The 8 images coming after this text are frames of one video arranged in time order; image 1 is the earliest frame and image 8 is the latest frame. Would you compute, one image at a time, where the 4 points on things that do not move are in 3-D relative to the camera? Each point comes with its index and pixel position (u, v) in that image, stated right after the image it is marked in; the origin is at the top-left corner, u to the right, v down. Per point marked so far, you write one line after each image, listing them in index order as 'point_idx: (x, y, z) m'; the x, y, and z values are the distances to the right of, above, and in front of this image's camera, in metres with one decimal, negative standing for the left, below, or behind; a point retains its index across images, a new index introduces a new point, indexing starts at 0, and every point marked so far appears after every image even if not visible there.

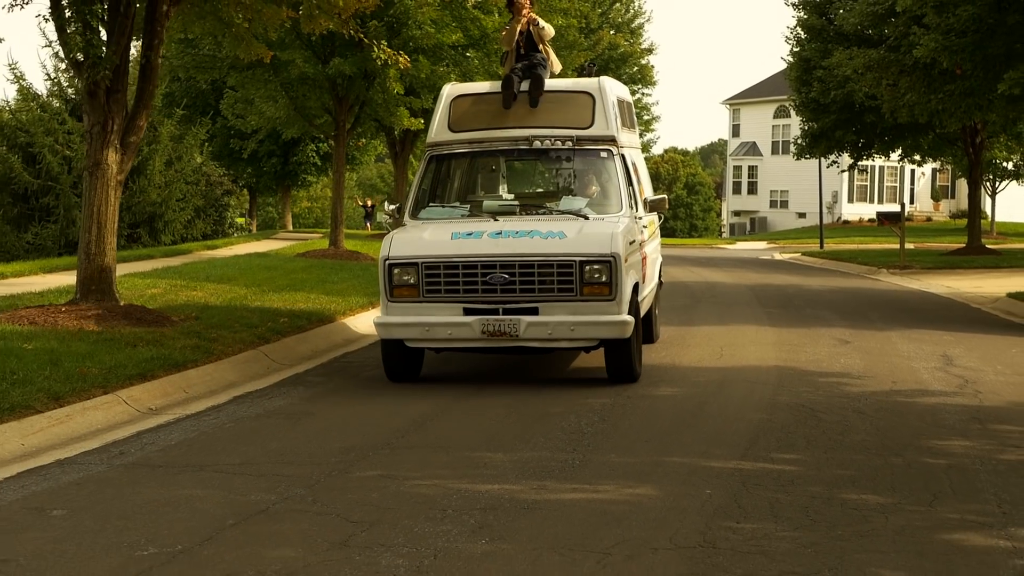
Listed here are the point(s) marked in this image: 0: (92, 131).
0: (-3.3, +1.2, +11.5) m
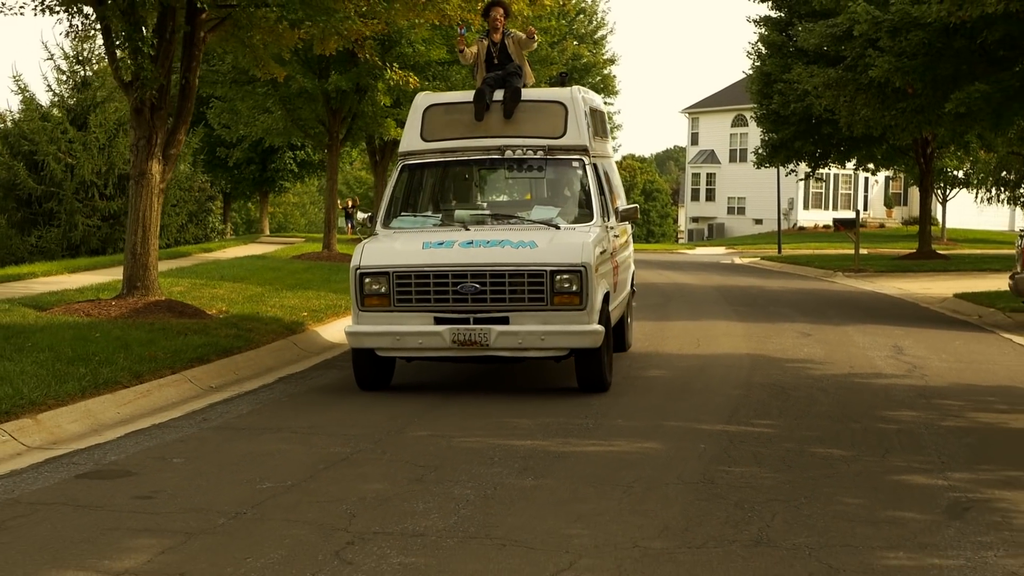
0: (-3.3, +1.3, +12.8) m
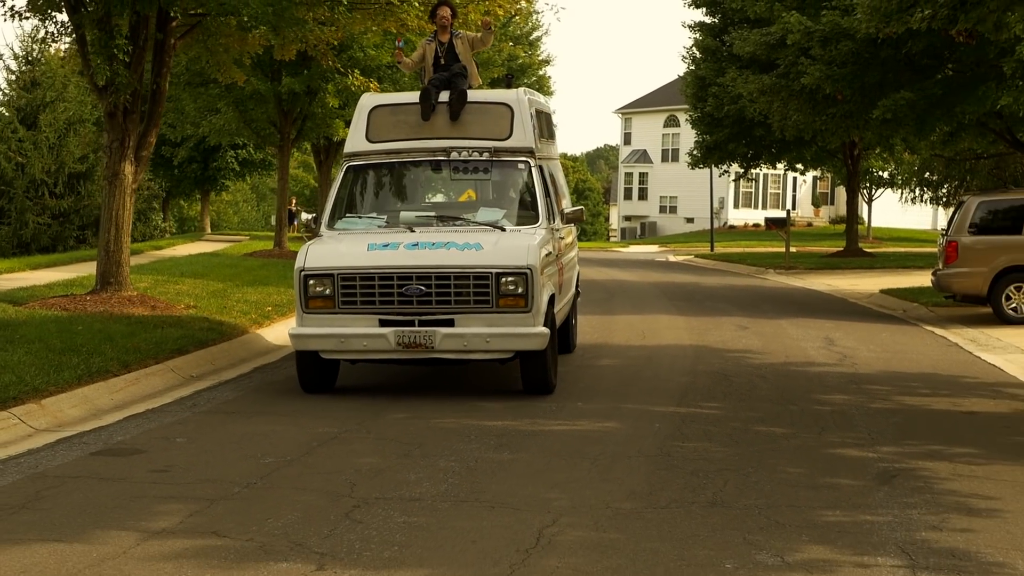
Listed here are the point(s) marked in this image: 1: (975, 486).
0: (-3.7, +1.3, +13.4) m
1: (+2.3, -1.0, +7.2) m
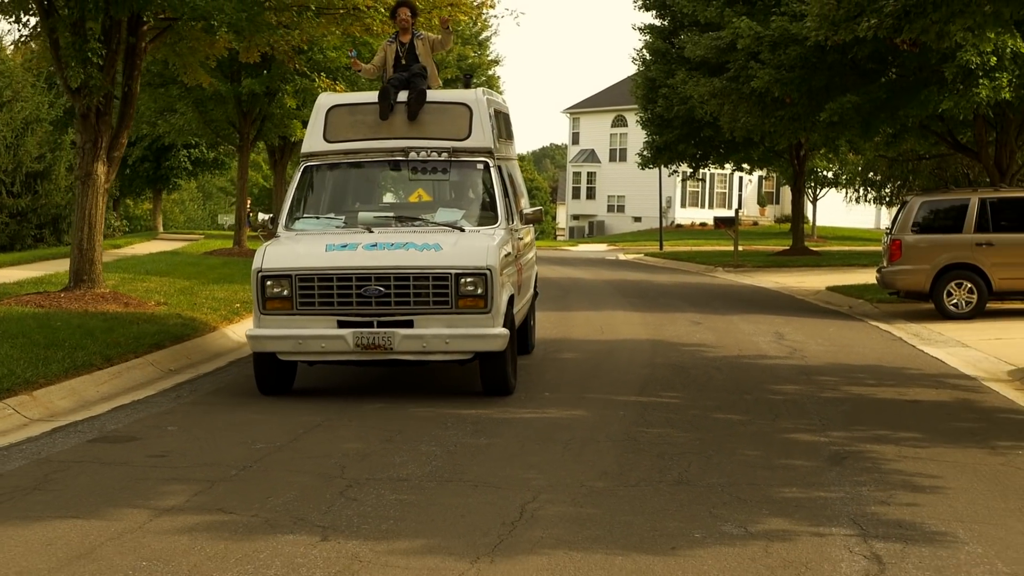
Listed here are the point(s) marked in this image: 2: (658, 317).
0: (-4.0, +1.3, +13.7) m
1: (+2.2, -0.9, +7.8) m
2: (+1.6, -0.3, +16.3) m
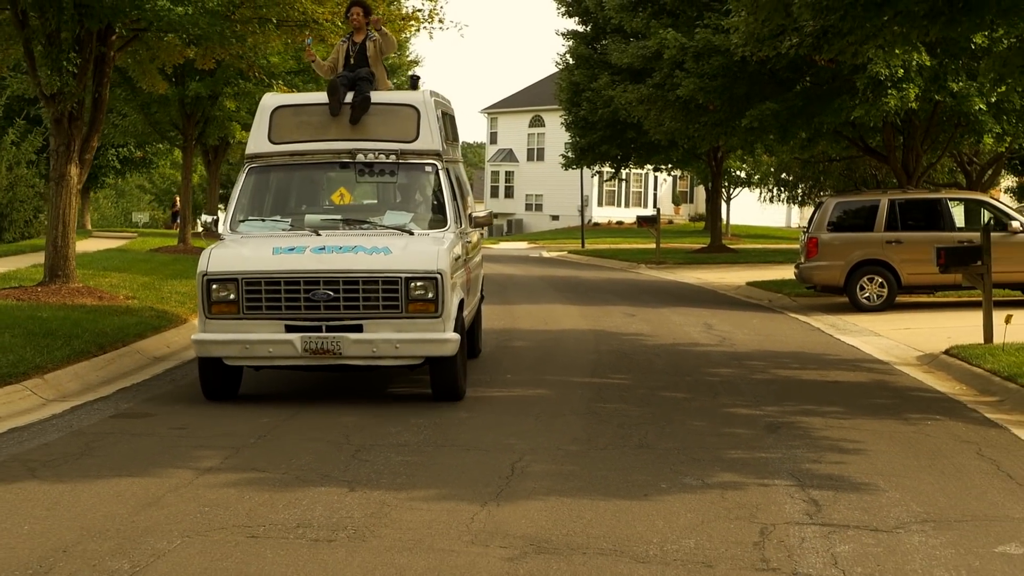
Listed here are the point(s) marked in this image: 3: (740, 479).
0: (-4.5, +1.4, +14.5) m
1: (+2.0, -0.9, +8.9) m
2: (+1.0, -0.3, +17.4) m
3: (+1.1, -1.0, +7.3) m
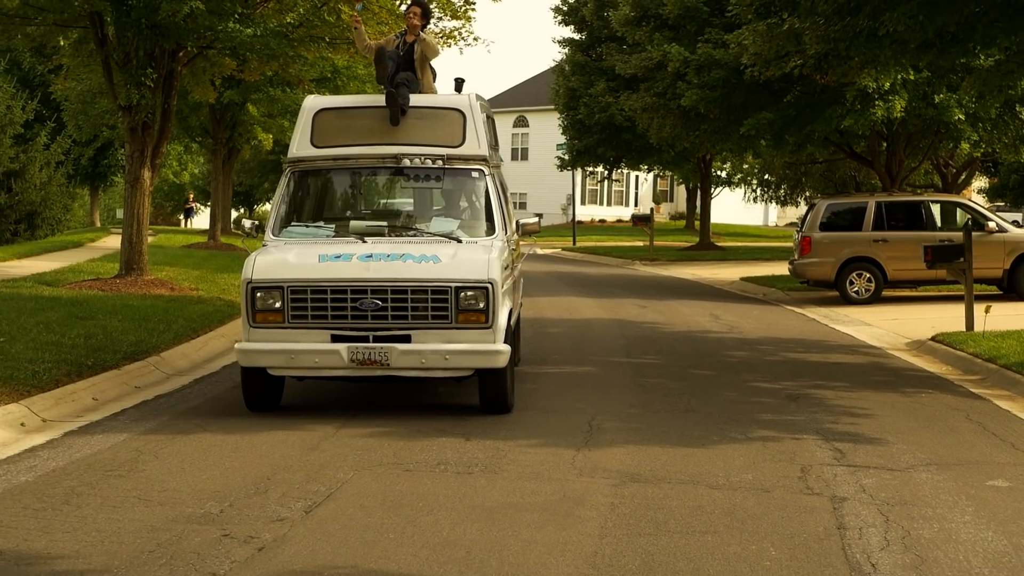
0: (-4.2, +1.5, +16.0) m
1: (+2.5, -0.8, +10.6) m
2: (+1.3, -0.2, +19.0) m
3: (+1.6, -0.9, +8.9) m
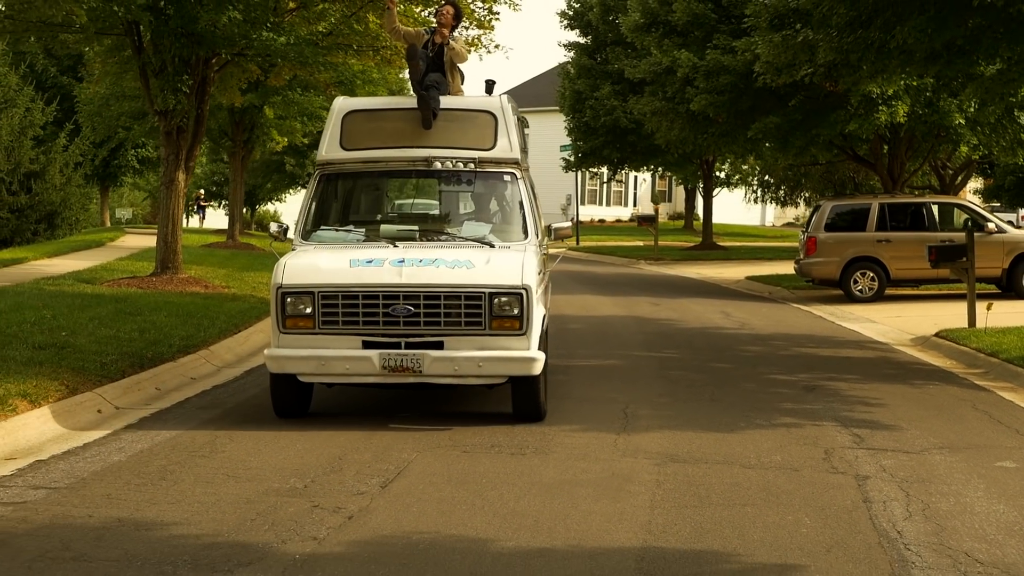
0: (-3.9, +1.5, +16.6) m
1: (+2.7, -0.8, +11.2) m
2: (+1.5, -0.2, +19.7) m
3: (+1.9, -0.9, +9.6) m
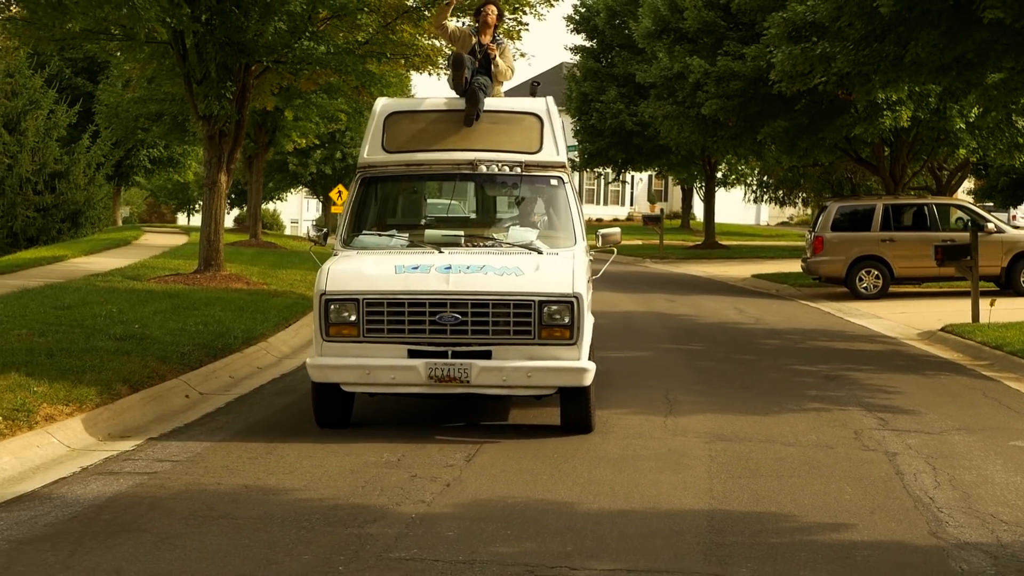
0: (-3.6, +1.5, +17.4) m
1: (+3.1, -0.8, +12.1) m
2: (+1.8, -0.1, +20.5) m
3: (+2.2, -0.8, +10.4) m
